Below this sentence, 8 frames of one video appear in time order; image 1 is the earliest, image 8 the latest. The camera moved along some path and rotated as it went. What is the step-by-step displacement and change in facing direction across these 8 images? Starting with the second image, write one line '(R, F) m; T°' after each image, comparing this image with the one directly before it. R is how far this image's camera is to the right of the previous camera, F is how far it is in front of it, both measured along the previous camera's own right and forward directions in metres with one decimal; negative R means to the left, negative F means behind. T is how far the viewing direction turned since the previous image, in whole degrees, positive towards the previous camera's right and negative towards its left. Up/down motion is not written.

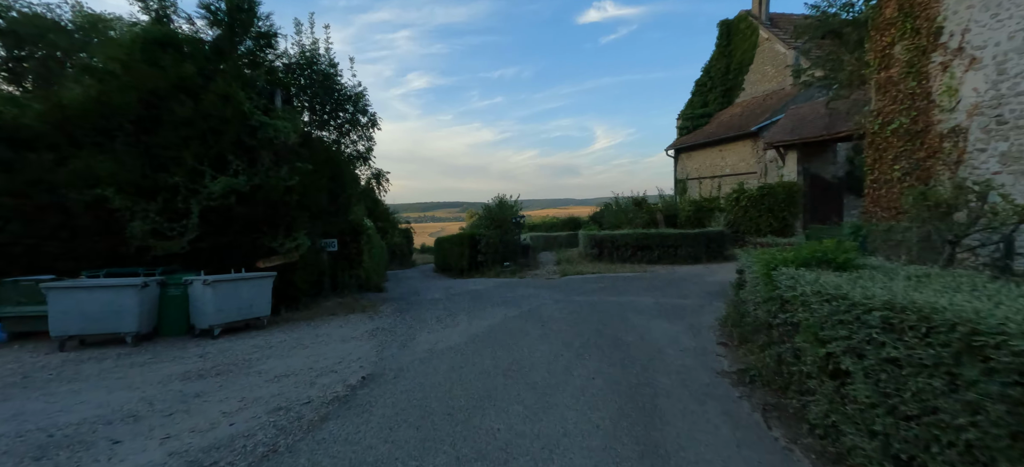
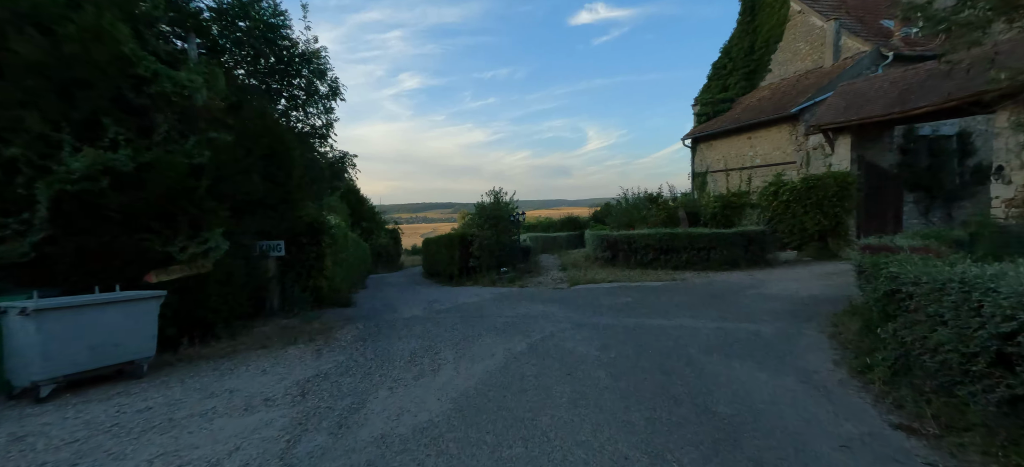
(-0.2, +2.4) m; +1°
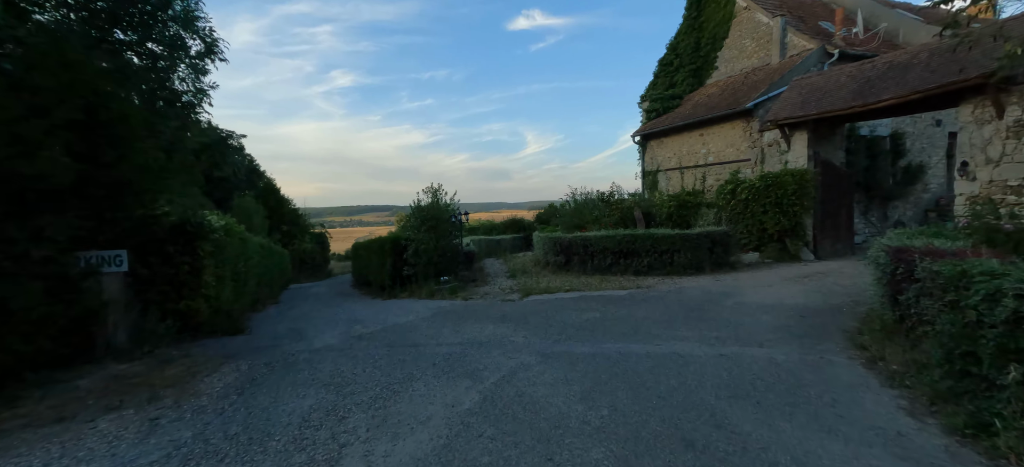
(0.0, +1.7) m; +8°
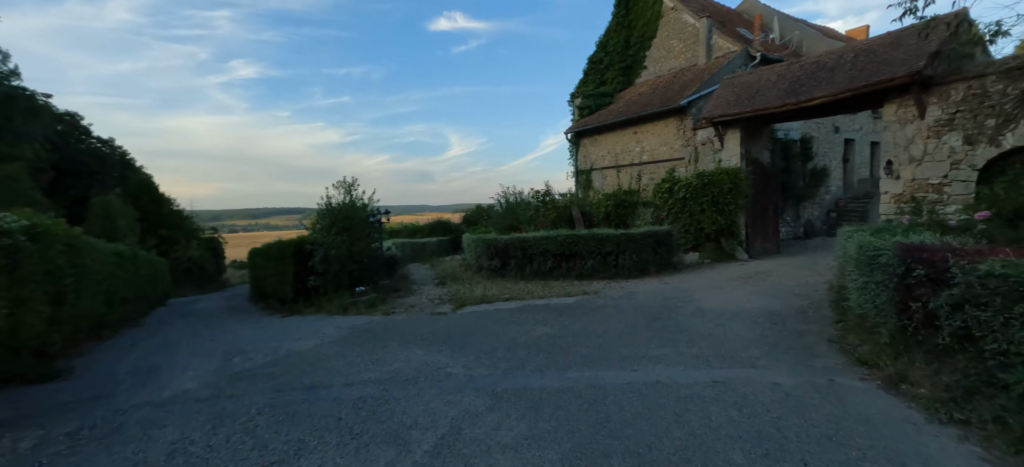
(-0.1, +1.3) m; +10°
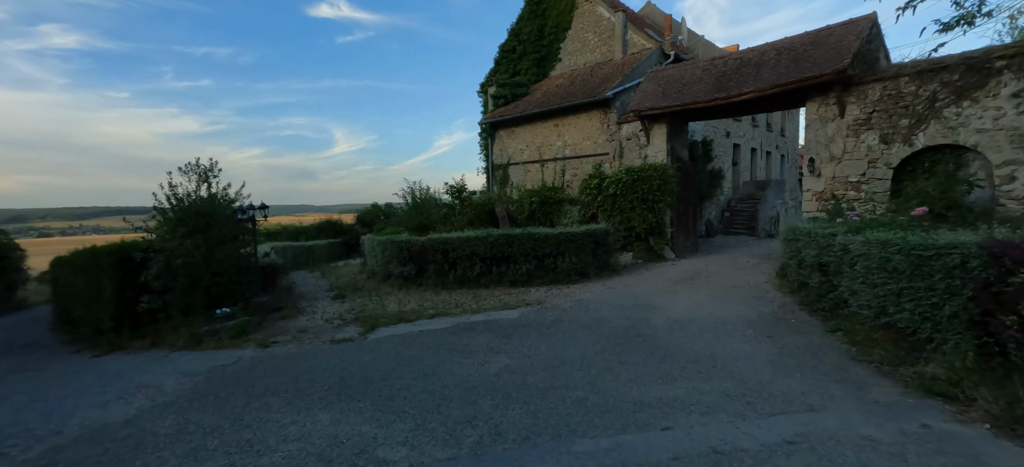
(-0.5, +1.6) m; +14°
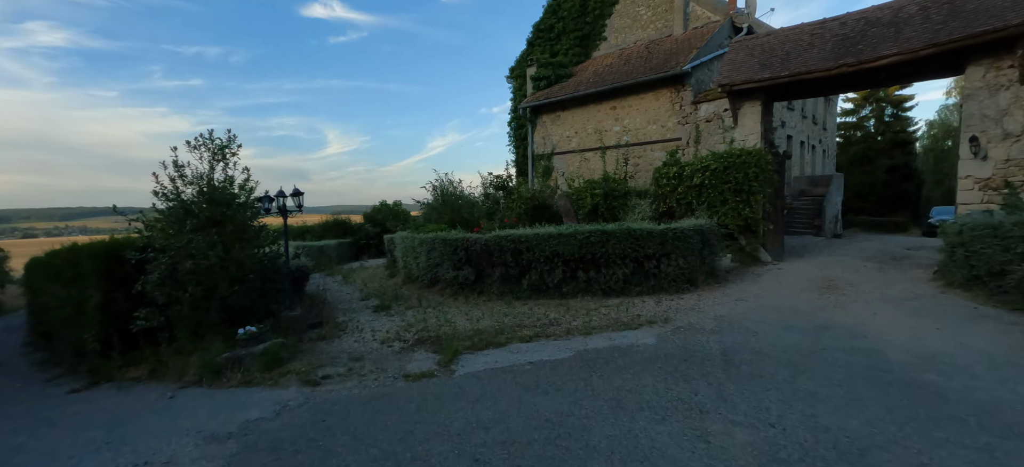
(-1.5, +1.8) m; 0°
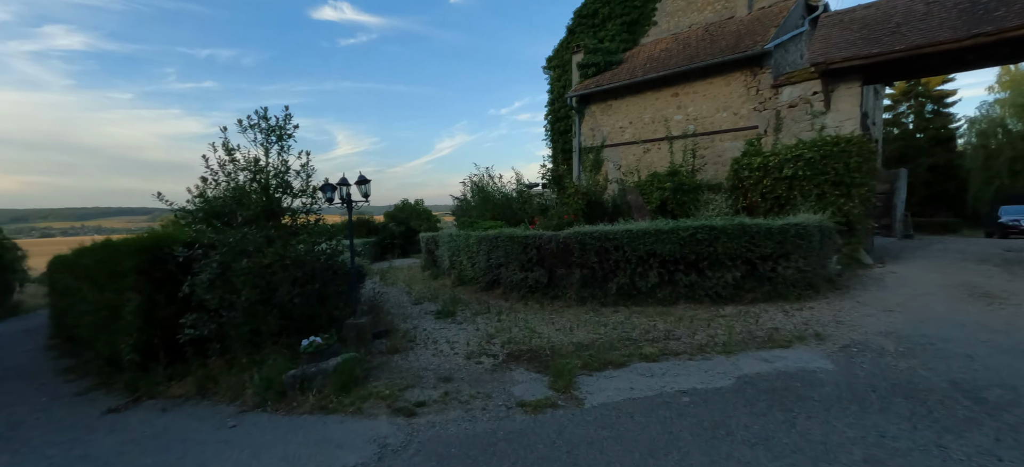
(-1.1, +0.9) m; -2°
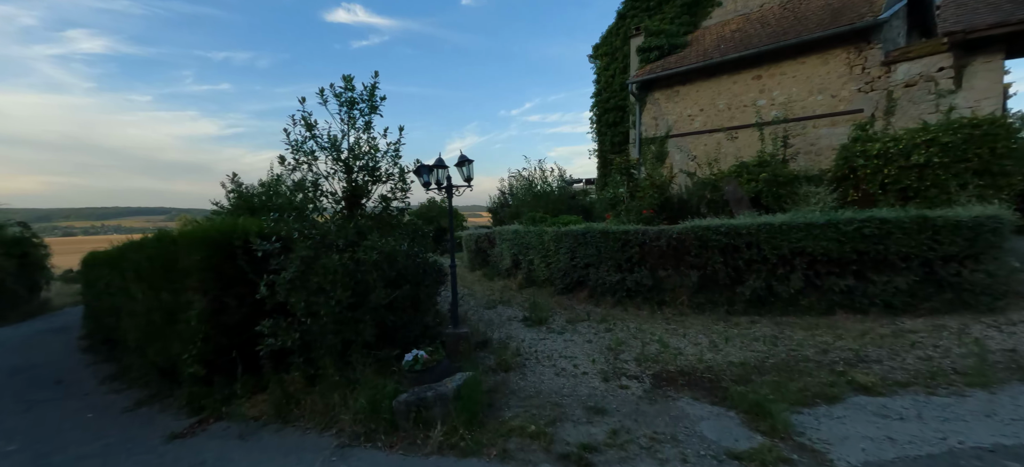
(-1.2, +0.9) m; -2°
